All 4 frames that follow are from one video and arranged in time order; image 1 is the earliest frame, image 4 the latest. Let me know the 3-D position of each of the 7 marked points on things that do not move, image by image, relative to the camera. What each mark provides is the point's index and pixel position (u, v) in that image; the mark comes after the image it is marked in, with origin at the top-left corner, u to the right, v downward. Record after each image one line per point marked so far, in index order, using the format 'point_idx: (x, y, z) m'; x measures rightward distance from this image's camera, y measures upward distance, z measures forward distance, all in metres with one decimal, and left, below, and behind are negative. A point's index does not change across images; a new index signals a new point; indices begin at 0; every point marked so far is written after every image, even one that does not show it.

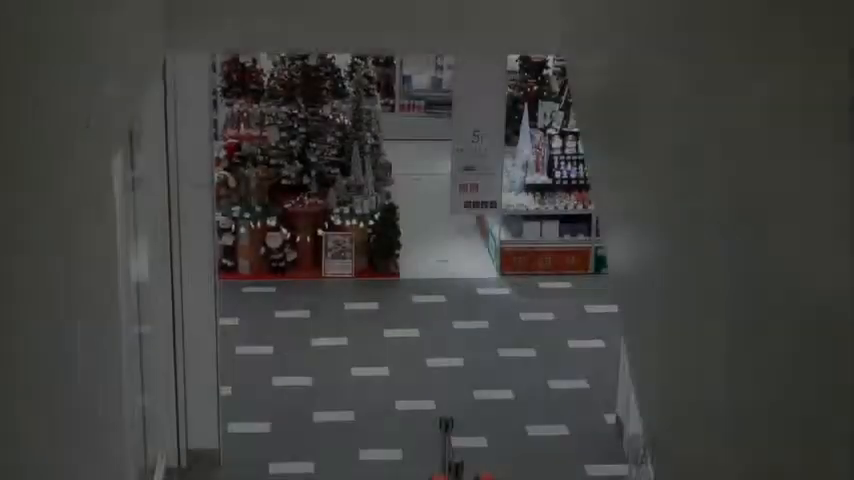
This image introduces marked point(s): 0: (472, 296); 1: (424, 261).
0: (+0.4, -0.5, +9.0) m
1: (0.0, -0.2, +9.7) m
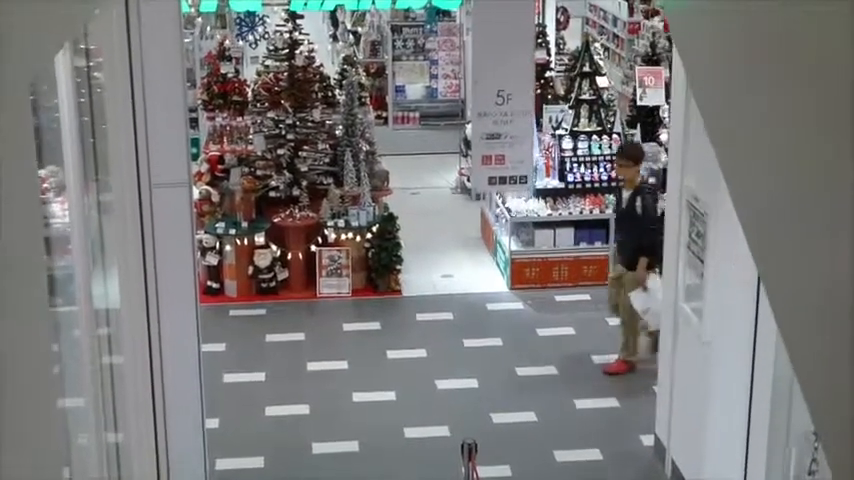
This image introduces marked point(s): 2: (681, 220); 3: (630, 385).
0: (+0.4, -0.5, +8.2) m
1: (0.0, -0.3, +8.9) m
2: (+1.3, +0.1, +5.7) m
3: (+1.3, -0.9, +7.1) m
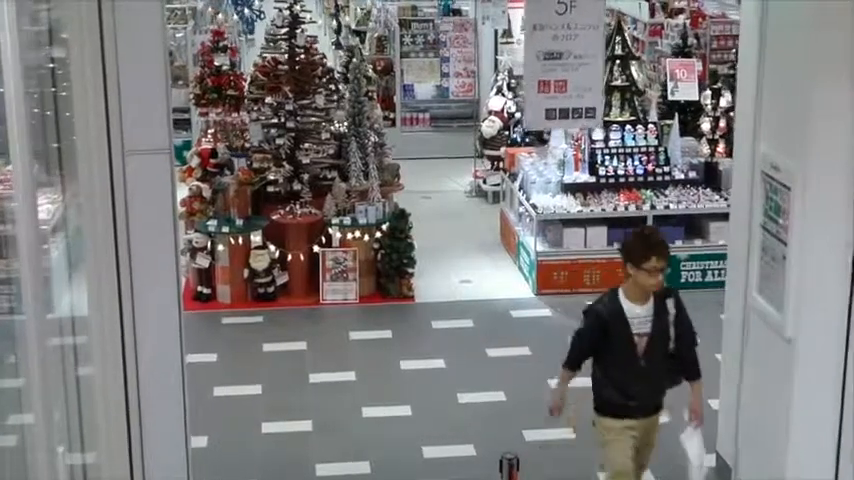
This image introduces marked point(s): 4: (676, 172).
0: (+0.5, -0.5, +7.3) m
1: (+0.1, -0.3, +8.0) m
2: (+1.5, +0.2, +4.8) m
3: (+1.4, -0.9, +6.2) m
4: (+1.8, +0.5, +8.0) m
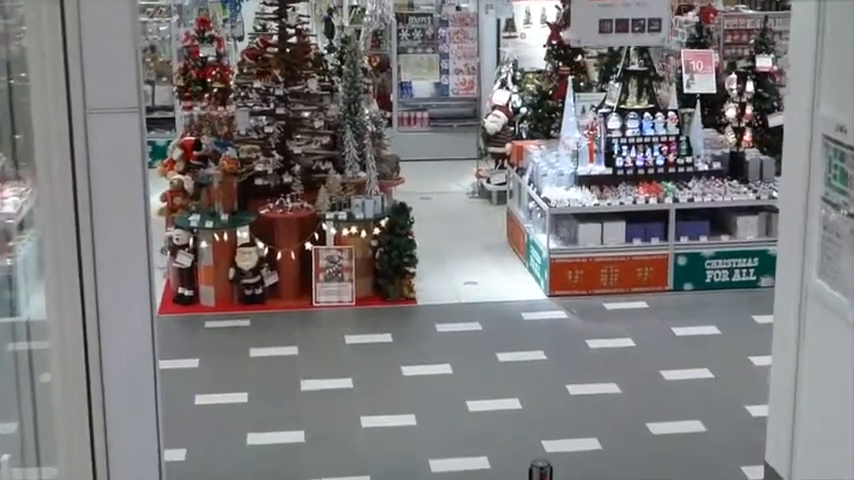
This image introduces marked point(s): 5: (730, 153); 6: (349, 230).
0: (+0.5, -0.5, +6.7) m
1: (+0.1, -0.3, +7.3) m
2: (+1.5, +0.3, +4.2) m
3: (+1.5, -0.8, +5.5) m
4: (+1.8, +0.5, +7.3) m
5: (+2.1, +0.6, +7.6) m
6: (-0.5, +0.1, +7.0) m
